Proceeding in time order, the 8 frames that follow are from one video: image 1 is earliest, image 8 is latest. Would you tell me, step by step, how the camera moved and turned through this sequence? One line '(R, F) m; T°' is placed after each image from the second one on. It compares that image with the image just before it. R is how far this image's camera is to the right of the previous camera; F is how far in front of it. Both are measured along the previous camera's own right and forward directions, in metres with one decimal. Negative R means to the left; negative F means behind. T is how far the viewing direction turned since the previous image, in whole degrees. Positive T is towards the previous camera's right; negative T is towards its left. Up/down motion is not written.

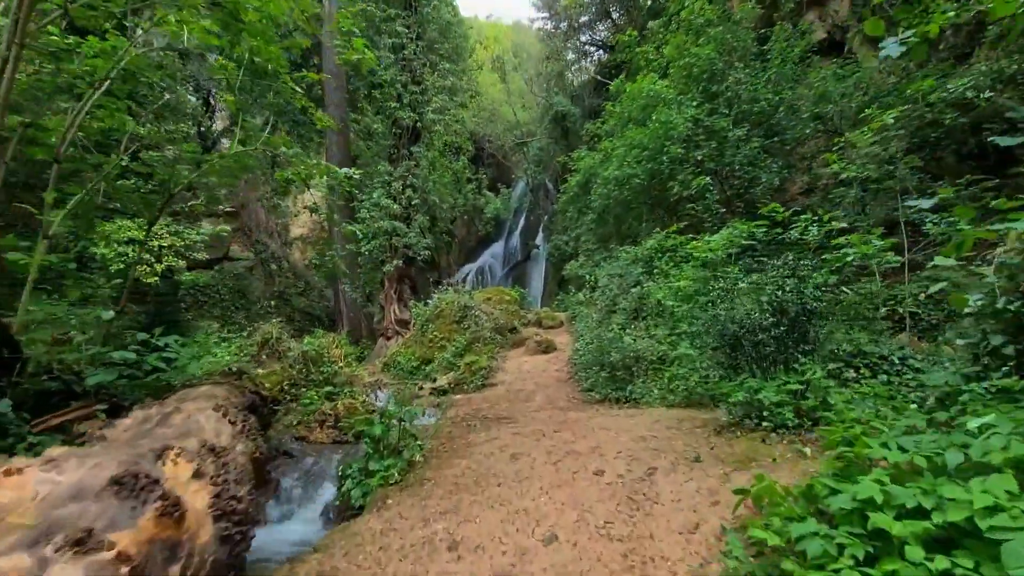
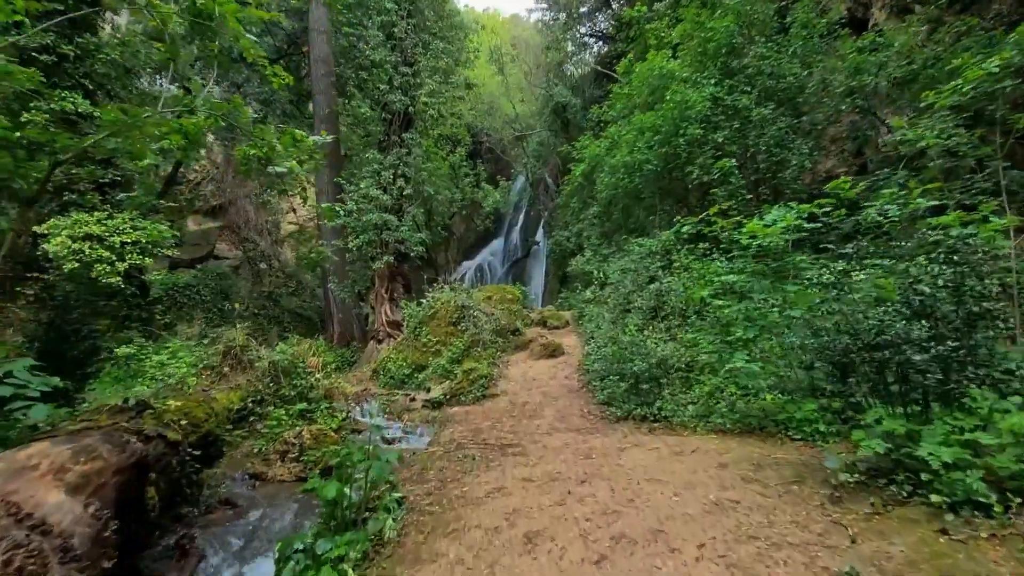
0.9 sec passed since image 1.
(-0.1, +1.0) m; 0°
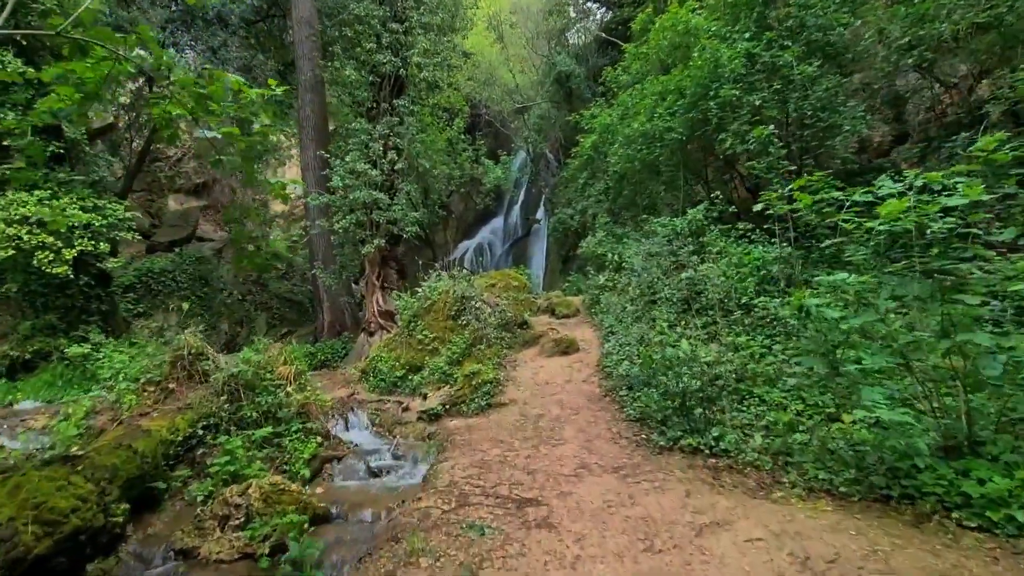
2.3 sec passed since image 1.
(-0.1, +1.1) m; 0°
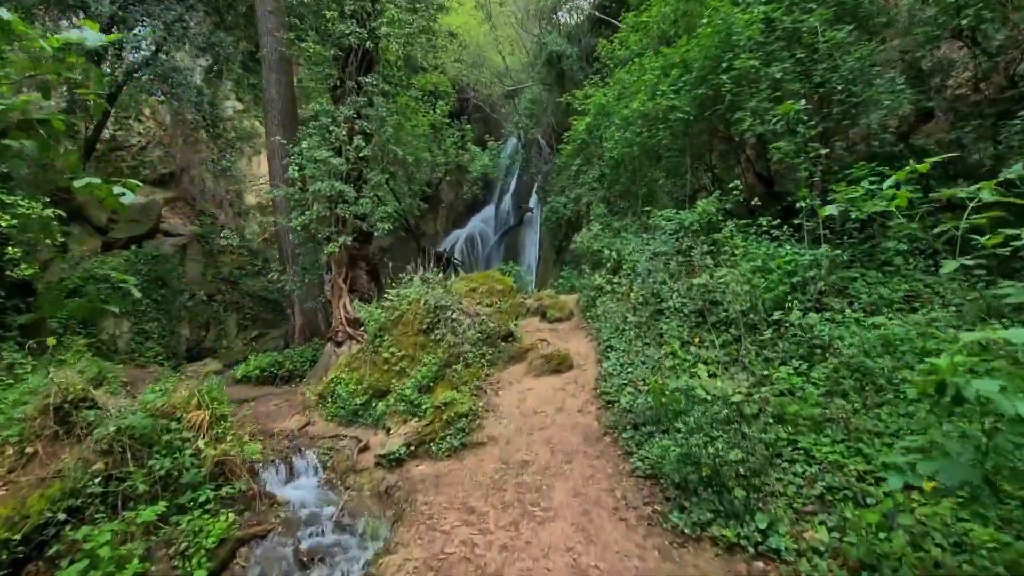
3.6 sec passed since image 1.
(+0.2, +1.2) m; +1°
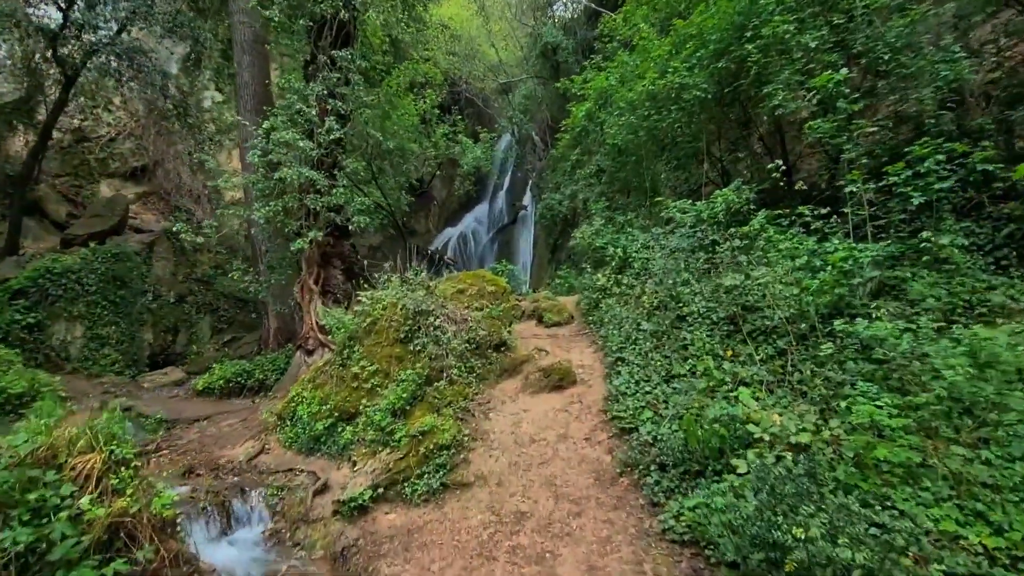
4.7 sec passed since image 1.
(0.0, +1.0) m; +1°
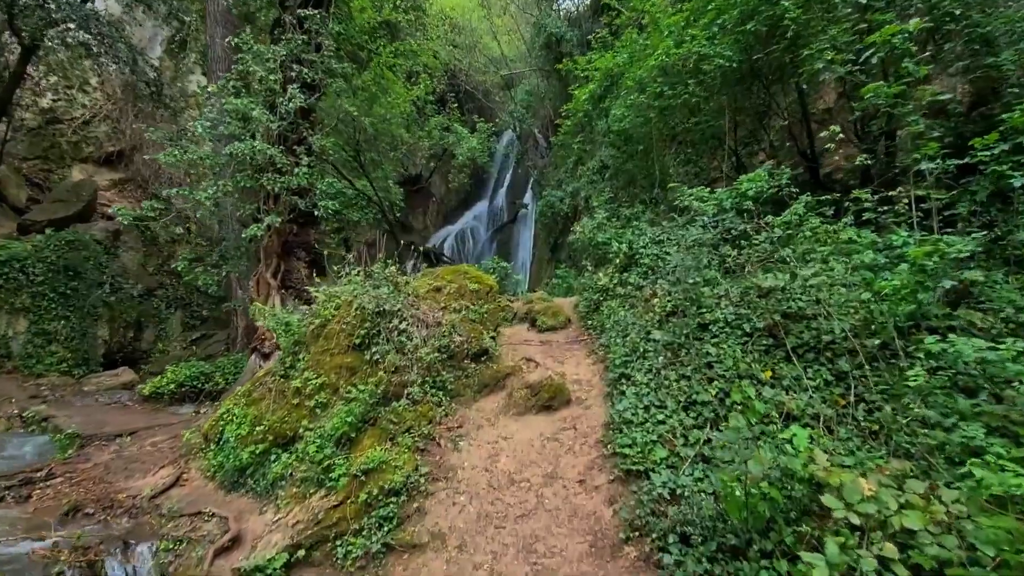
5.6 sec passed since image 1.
(+0.2, +1.1) m; 0°
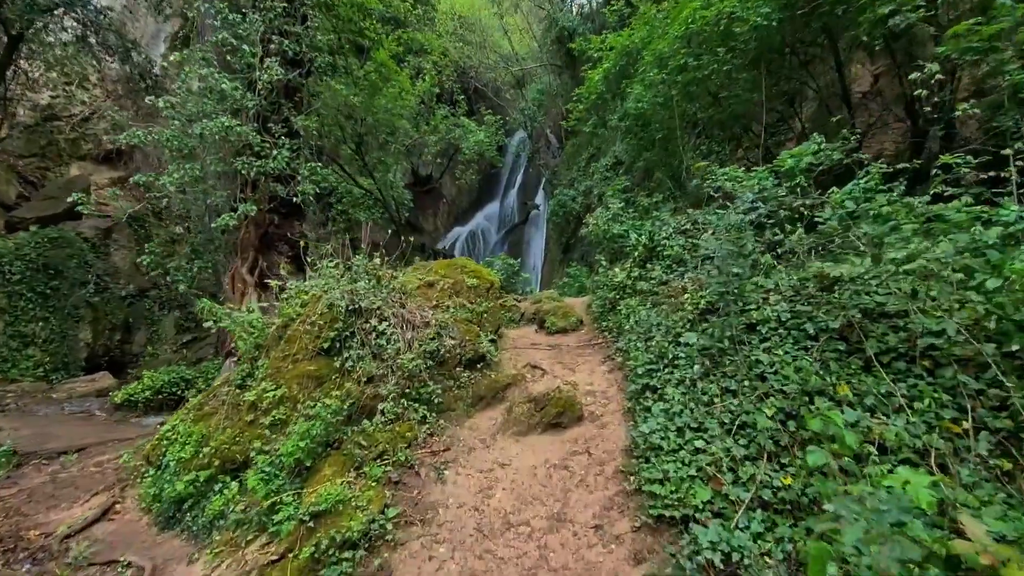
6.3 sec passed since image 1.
(+0.1, +0.8) m; -1°
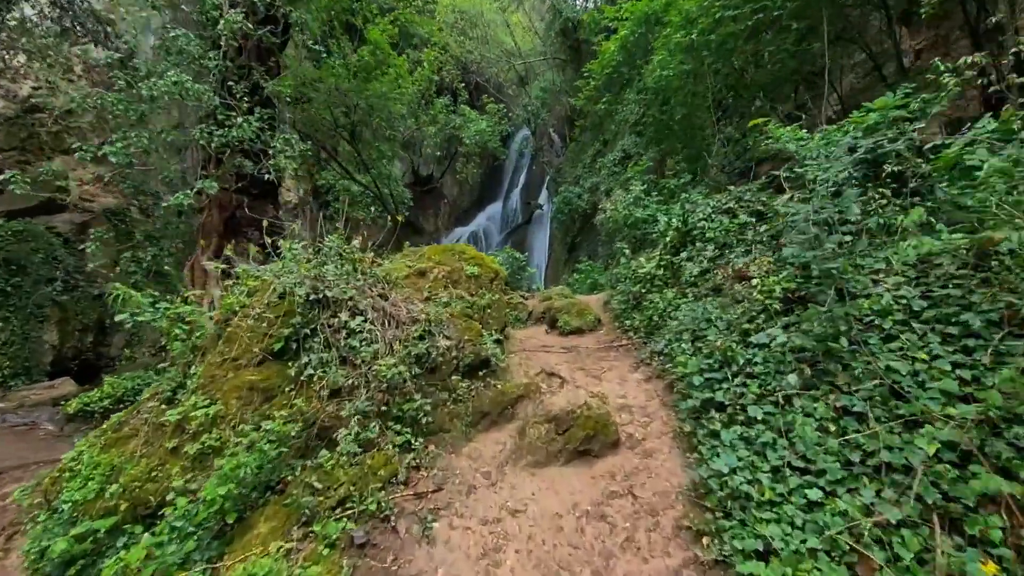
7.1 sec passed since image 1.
(-0.1, +1.0) m; 0°
